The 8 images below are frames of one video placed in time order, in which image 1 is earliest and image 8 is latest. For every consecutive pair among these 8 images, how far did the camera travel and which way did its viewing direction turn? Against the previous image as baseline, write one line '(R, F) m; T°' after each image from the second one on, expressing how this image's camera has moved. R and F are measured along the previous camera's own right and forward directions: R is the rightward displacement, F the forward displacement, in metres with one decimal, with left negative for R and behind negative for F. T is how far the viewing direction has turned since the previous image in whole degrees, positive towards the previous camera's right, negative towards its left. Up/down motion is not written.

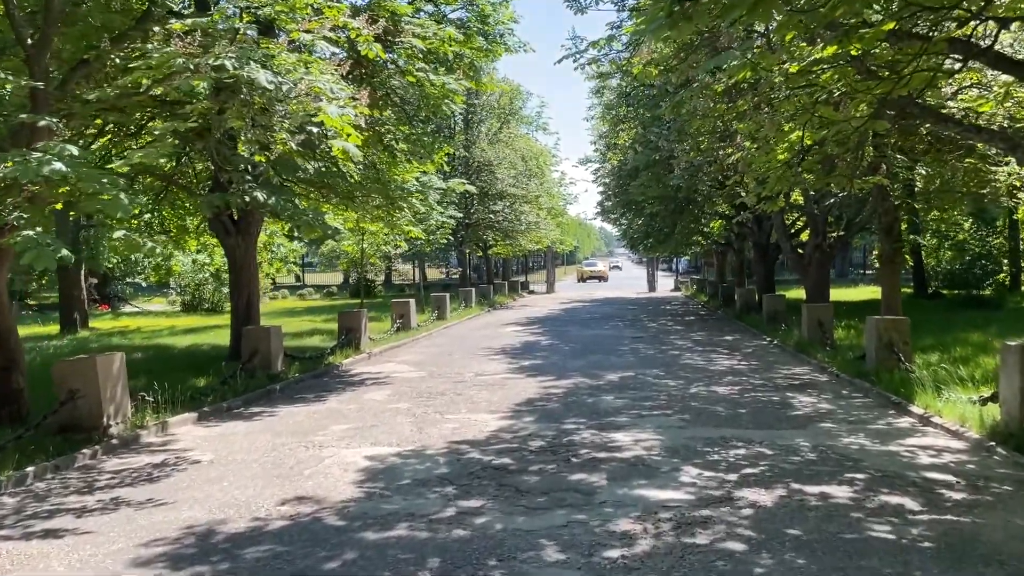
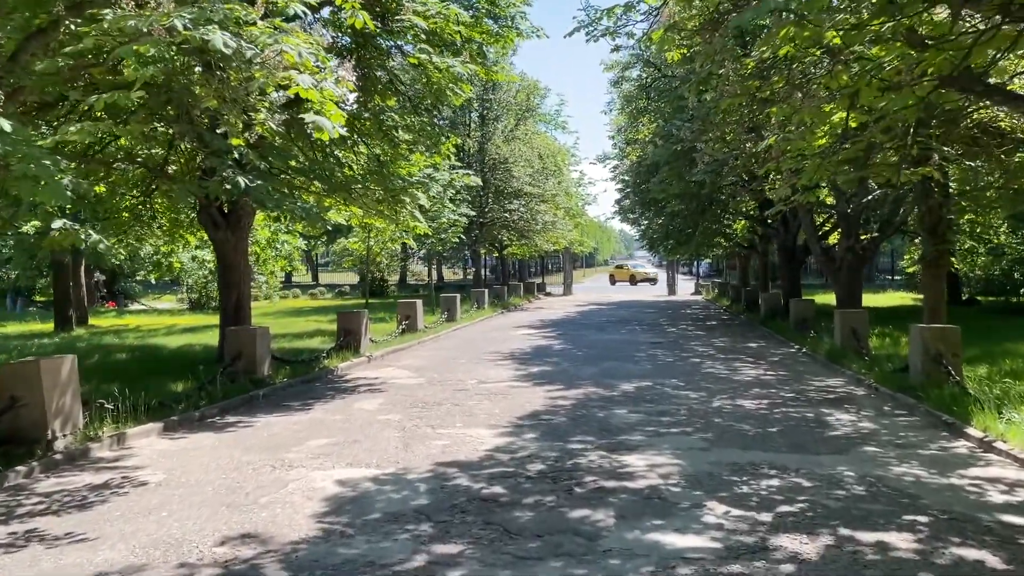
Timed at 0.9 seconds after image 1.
(+0.2, +1.1) m; -1°
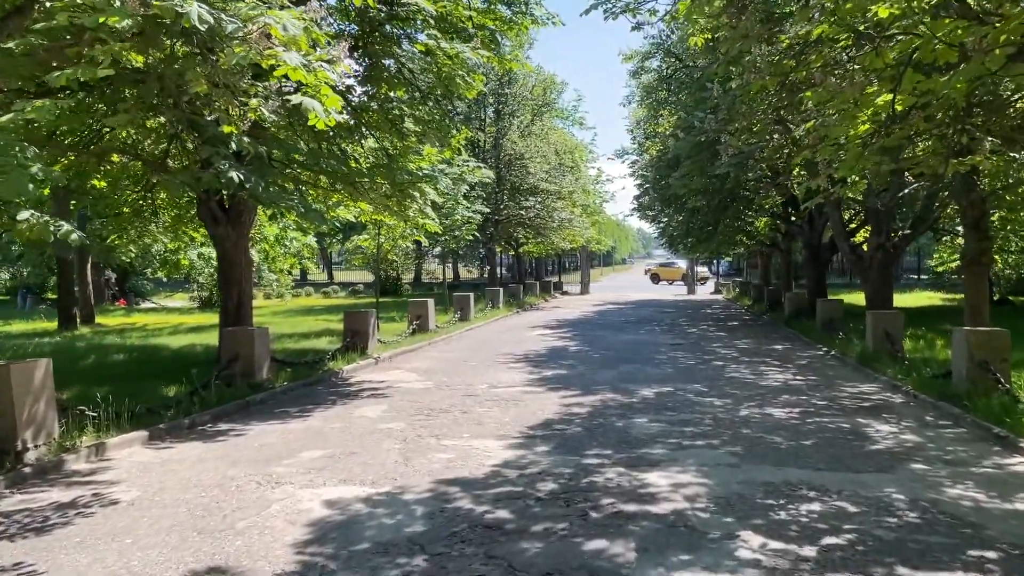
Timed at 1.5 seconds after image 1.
(+0.1, +0.7) m; -1°
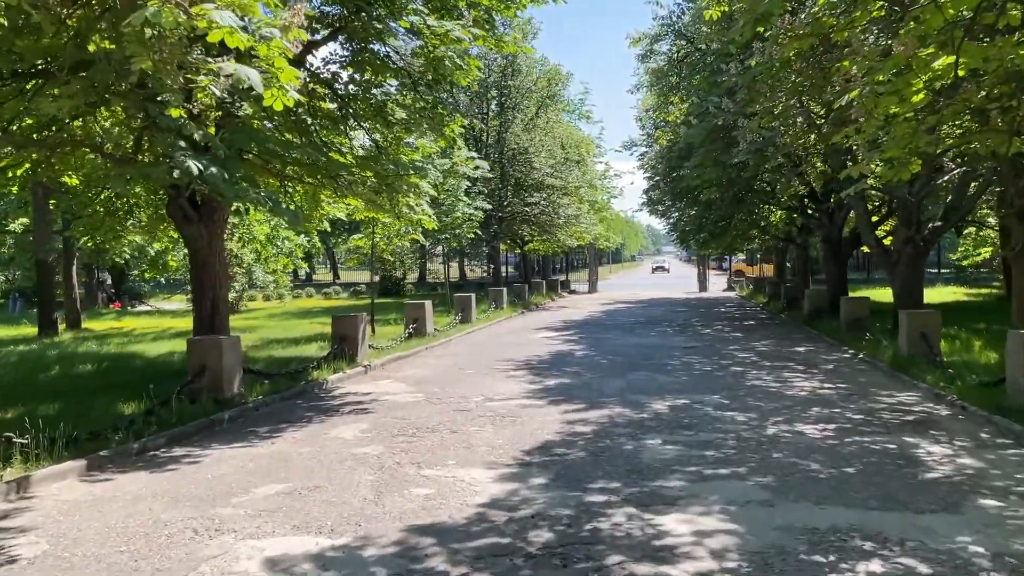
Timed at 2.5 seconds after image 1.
(+0.2, +1.2) m; -1°
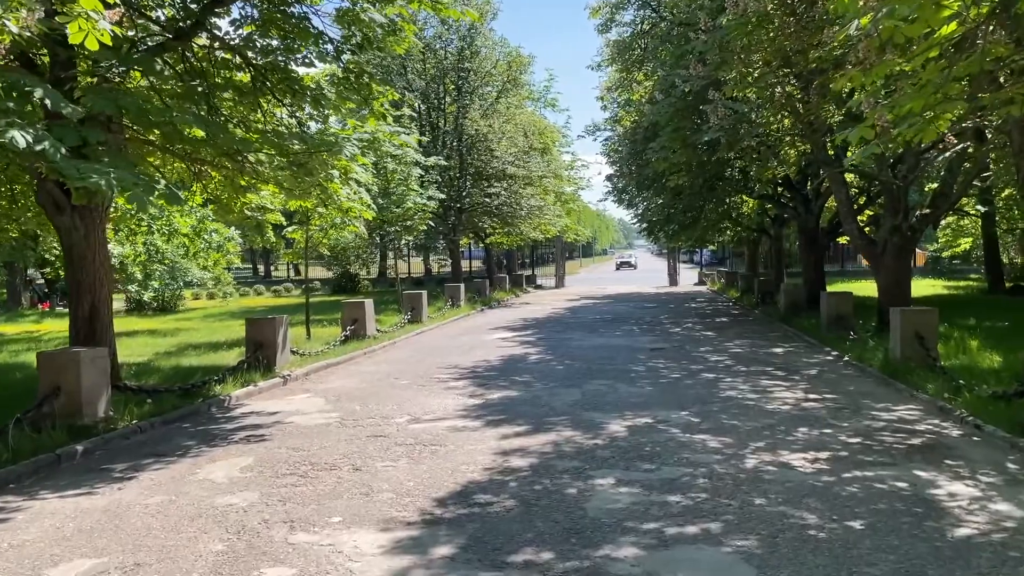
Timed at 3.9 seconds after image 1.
(+0.5, +1.8) m; +2°
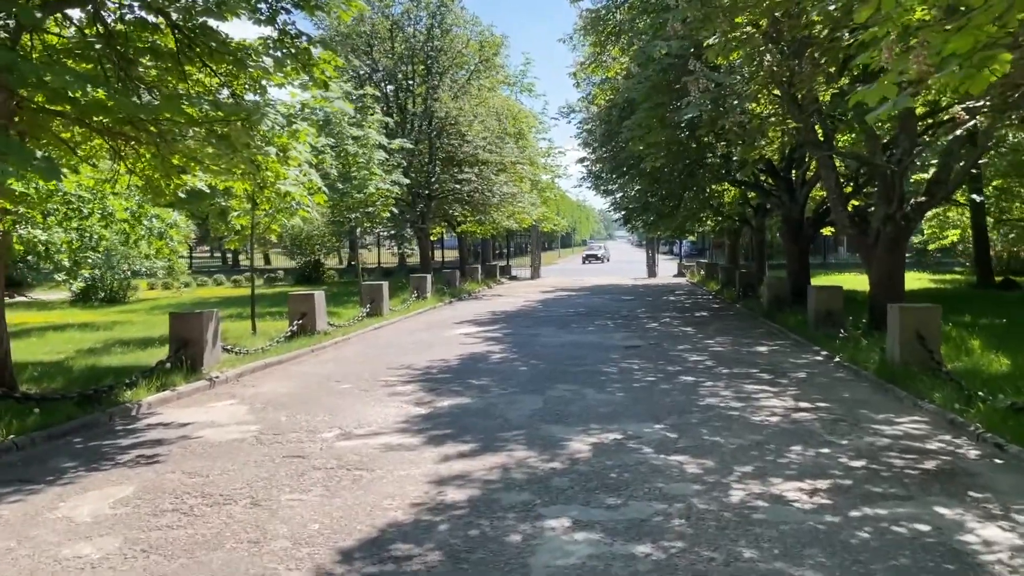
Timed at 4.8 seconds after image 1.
(+0.3, +1.3) m; +1°
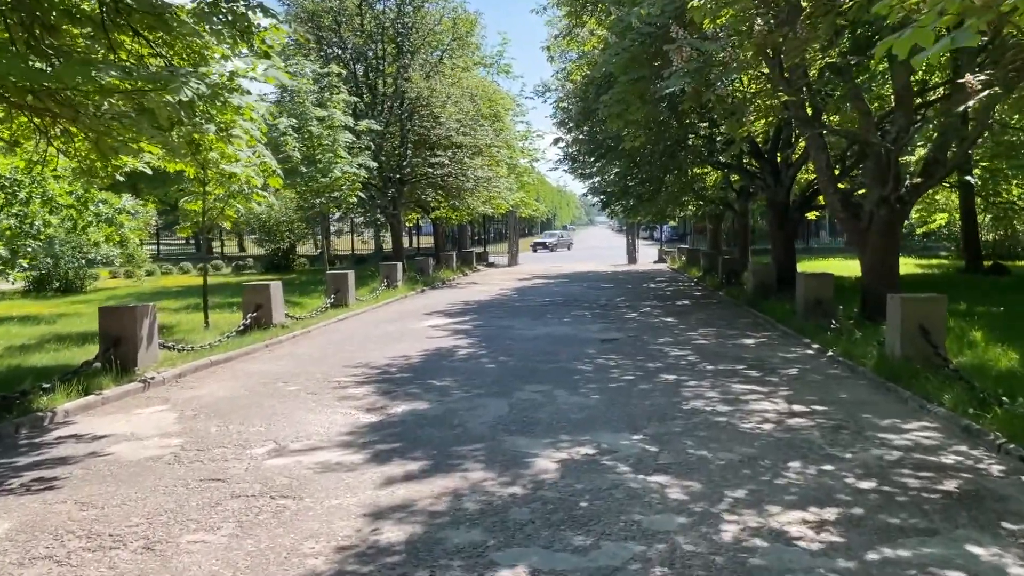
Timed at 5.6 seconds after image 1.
(+0.2, +1.0) m; +1°
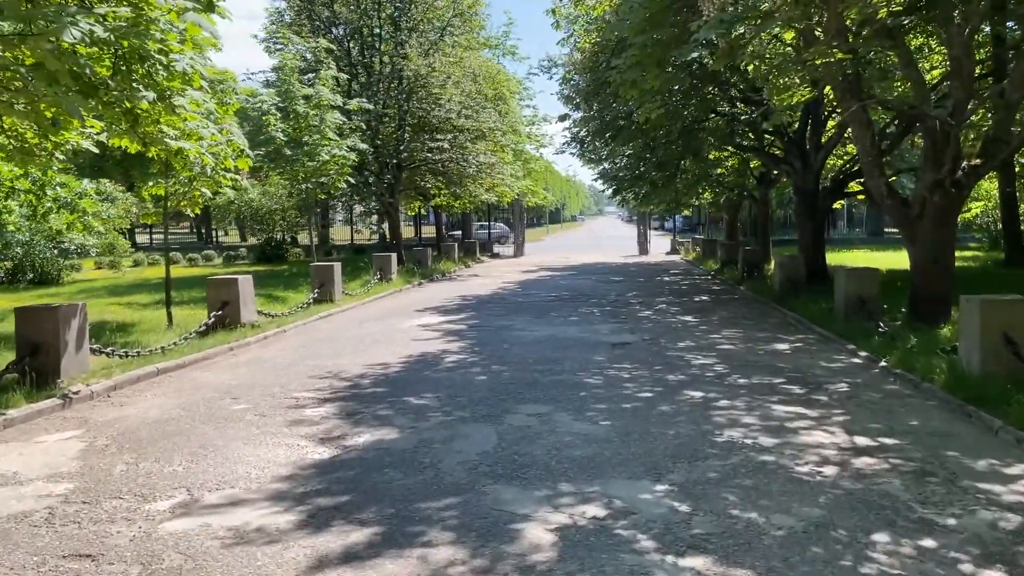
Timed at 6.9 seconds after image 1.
(+0.2, +1.7) m; -1°
